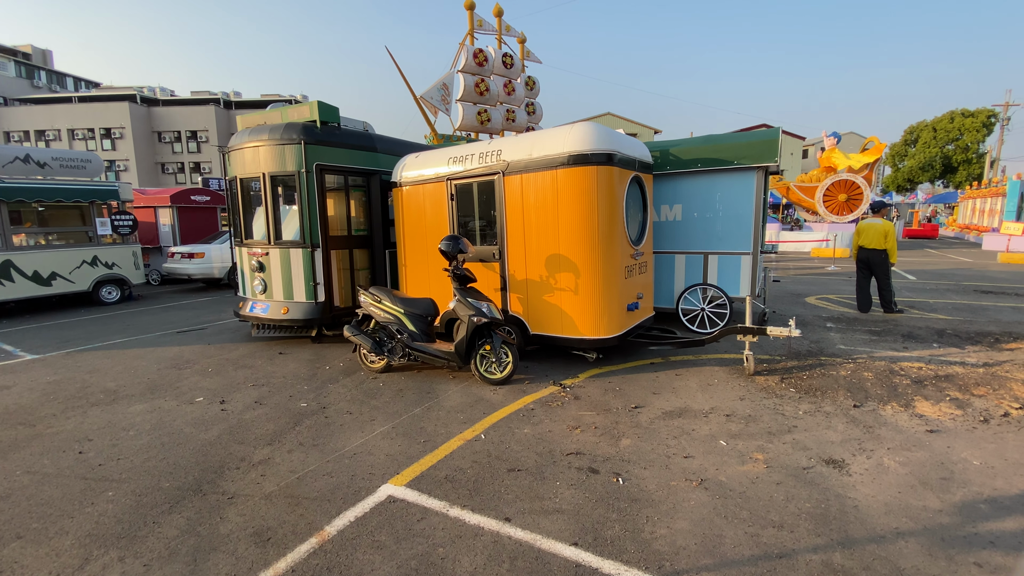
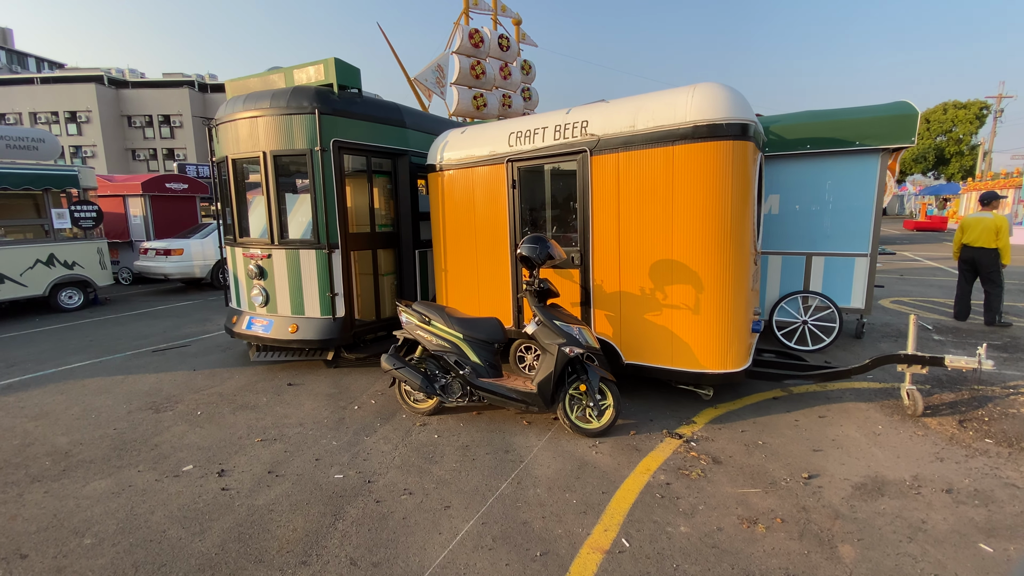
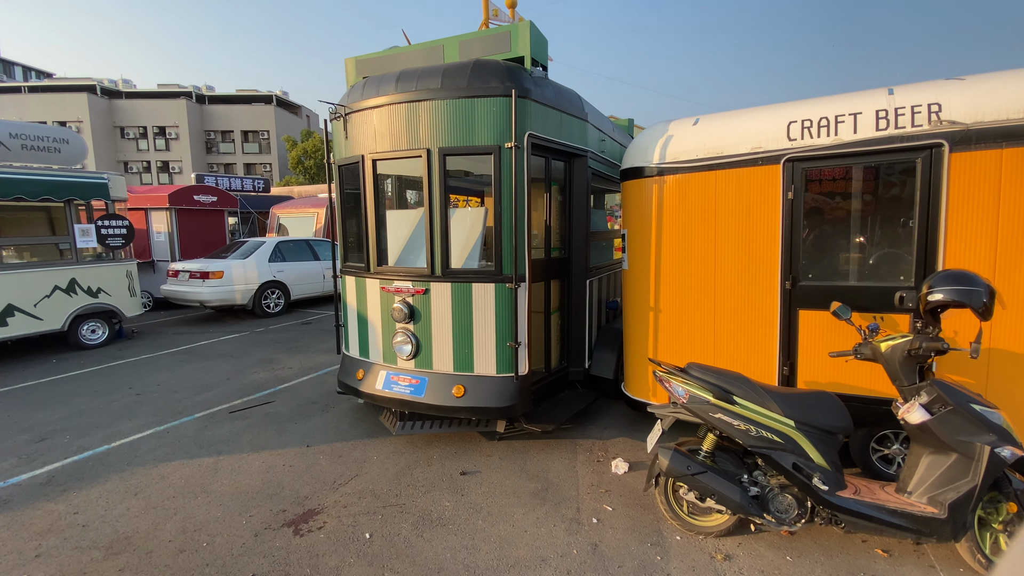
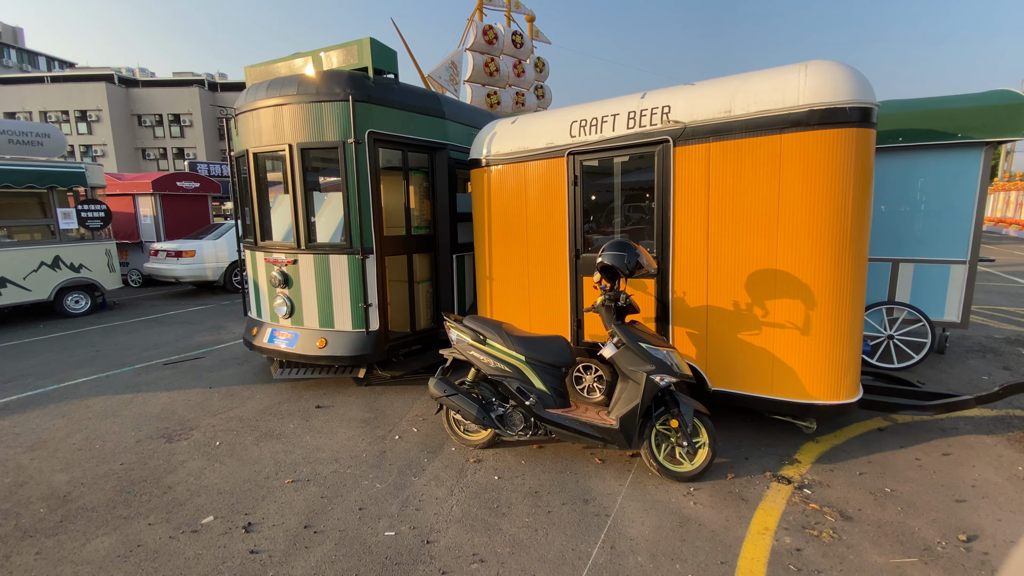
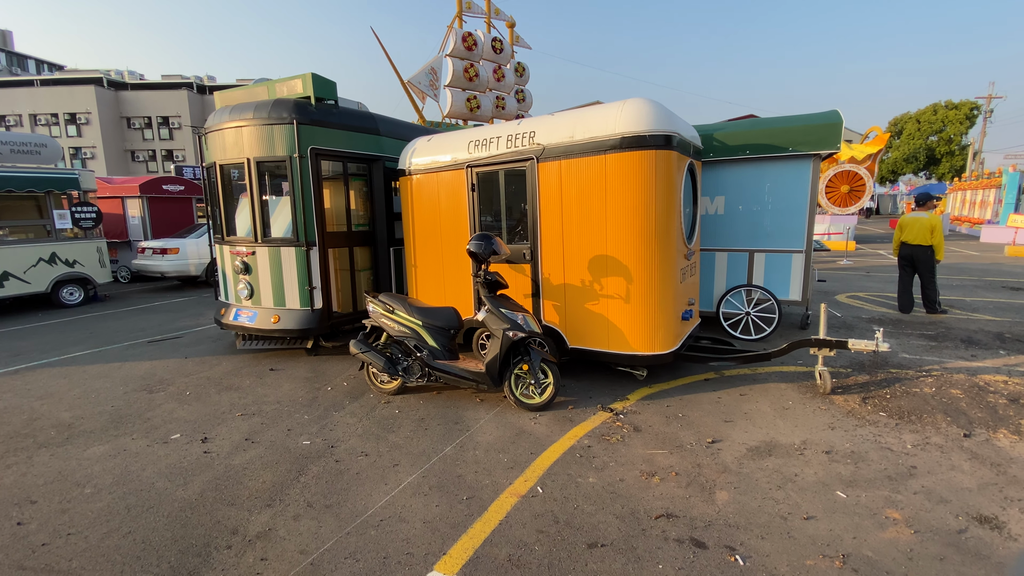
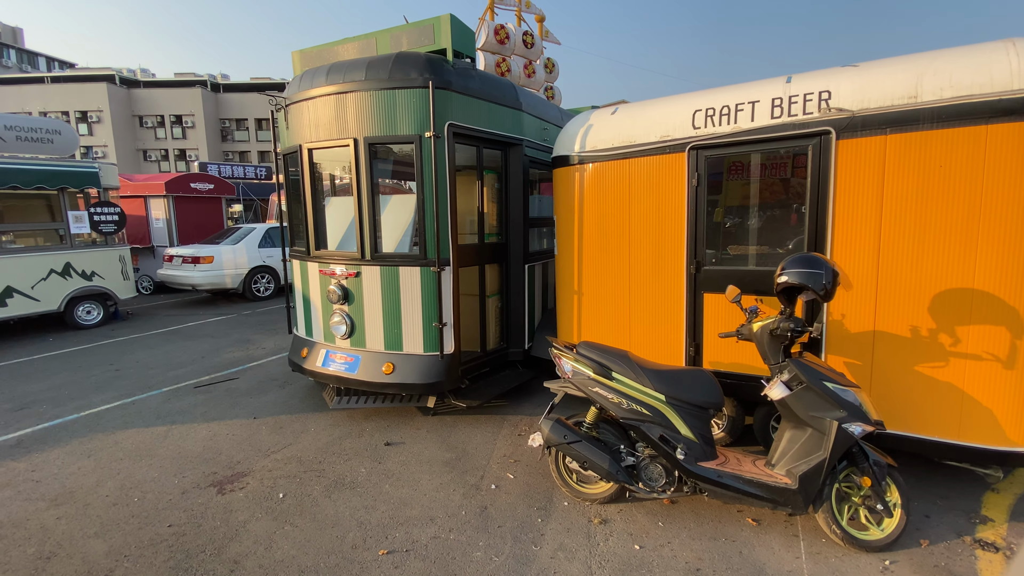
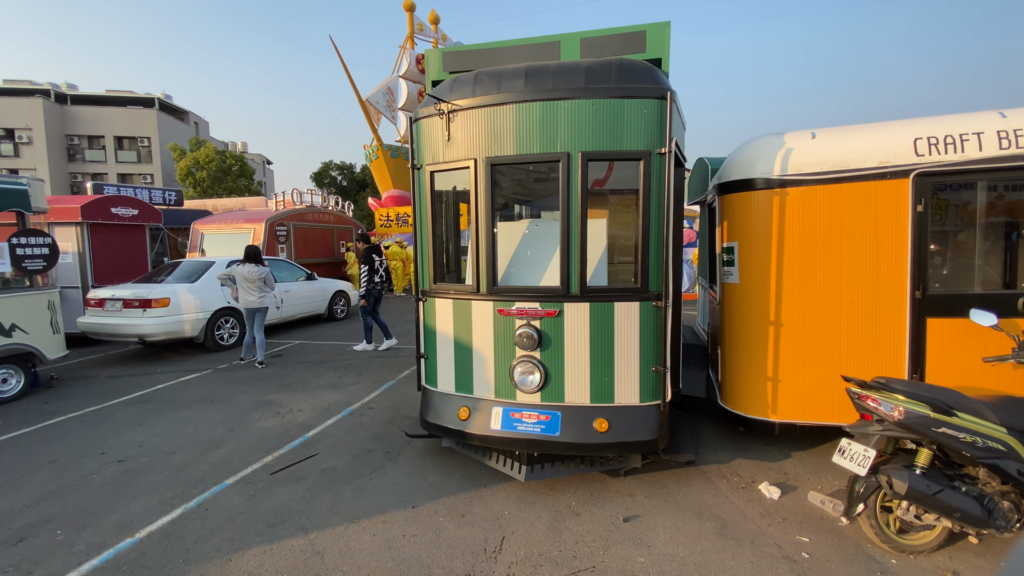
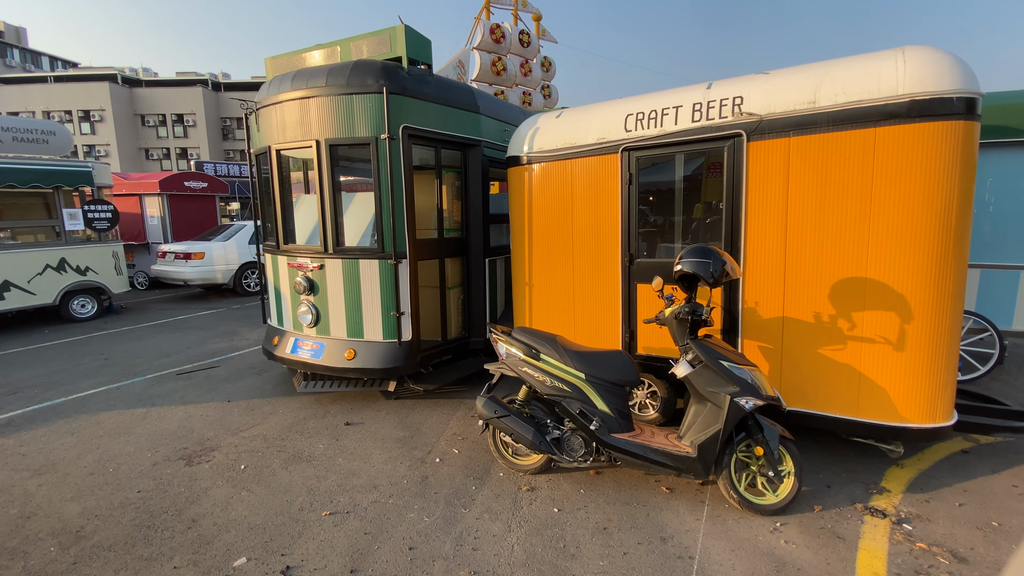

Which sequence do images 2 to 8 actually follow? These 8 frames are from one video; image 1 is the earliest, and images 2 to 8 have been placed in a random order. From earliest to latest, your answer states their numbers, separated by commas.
5, 2, 4, 8, 6, 3, 7
